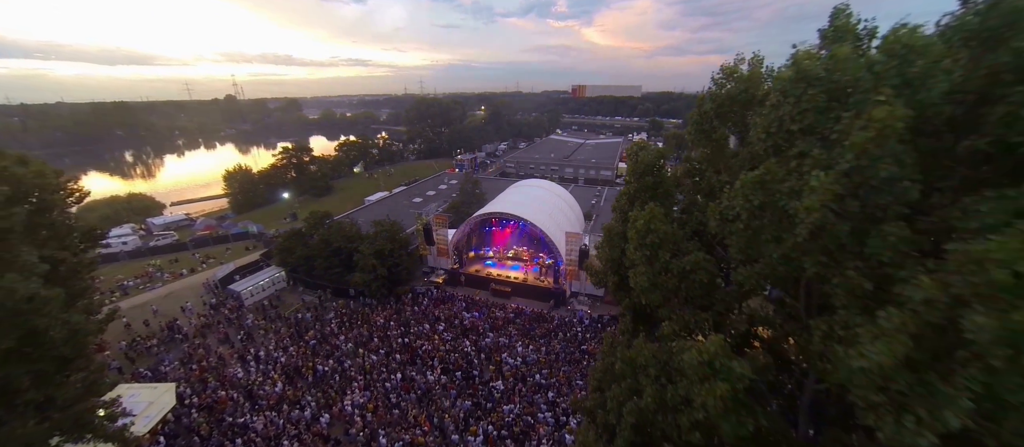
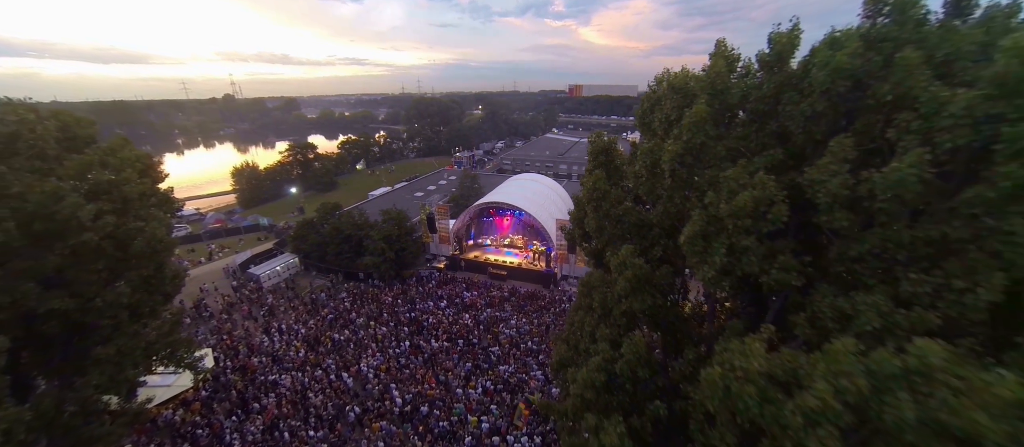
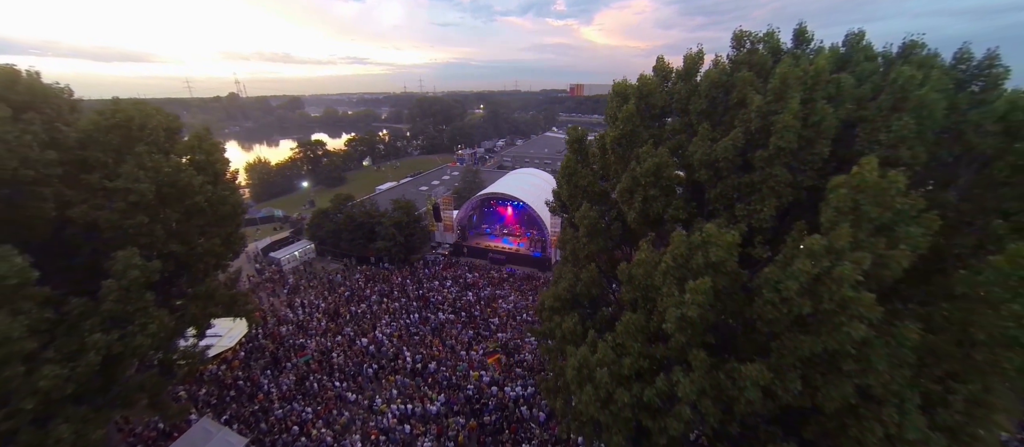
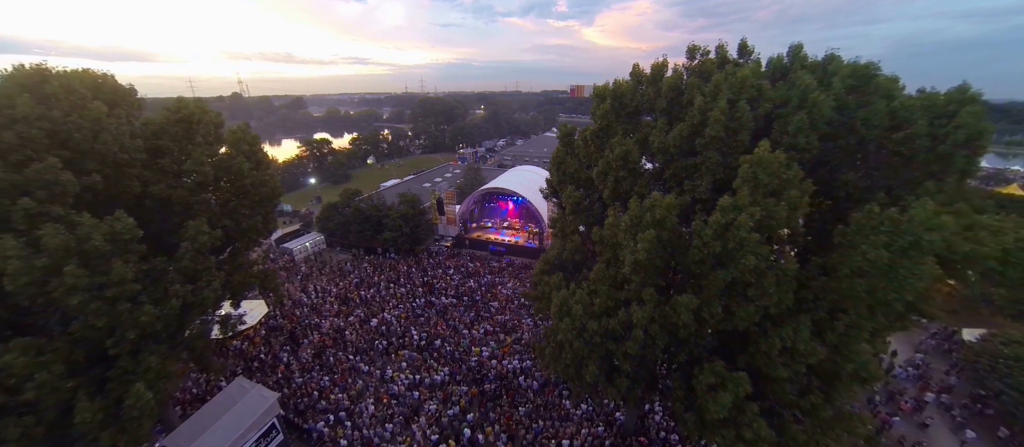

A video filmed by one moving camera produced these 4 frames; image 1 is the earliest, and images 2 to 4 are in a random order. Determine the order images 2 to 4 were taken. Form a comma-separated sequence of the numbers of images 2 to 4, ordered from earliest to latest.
2, 3, 4
